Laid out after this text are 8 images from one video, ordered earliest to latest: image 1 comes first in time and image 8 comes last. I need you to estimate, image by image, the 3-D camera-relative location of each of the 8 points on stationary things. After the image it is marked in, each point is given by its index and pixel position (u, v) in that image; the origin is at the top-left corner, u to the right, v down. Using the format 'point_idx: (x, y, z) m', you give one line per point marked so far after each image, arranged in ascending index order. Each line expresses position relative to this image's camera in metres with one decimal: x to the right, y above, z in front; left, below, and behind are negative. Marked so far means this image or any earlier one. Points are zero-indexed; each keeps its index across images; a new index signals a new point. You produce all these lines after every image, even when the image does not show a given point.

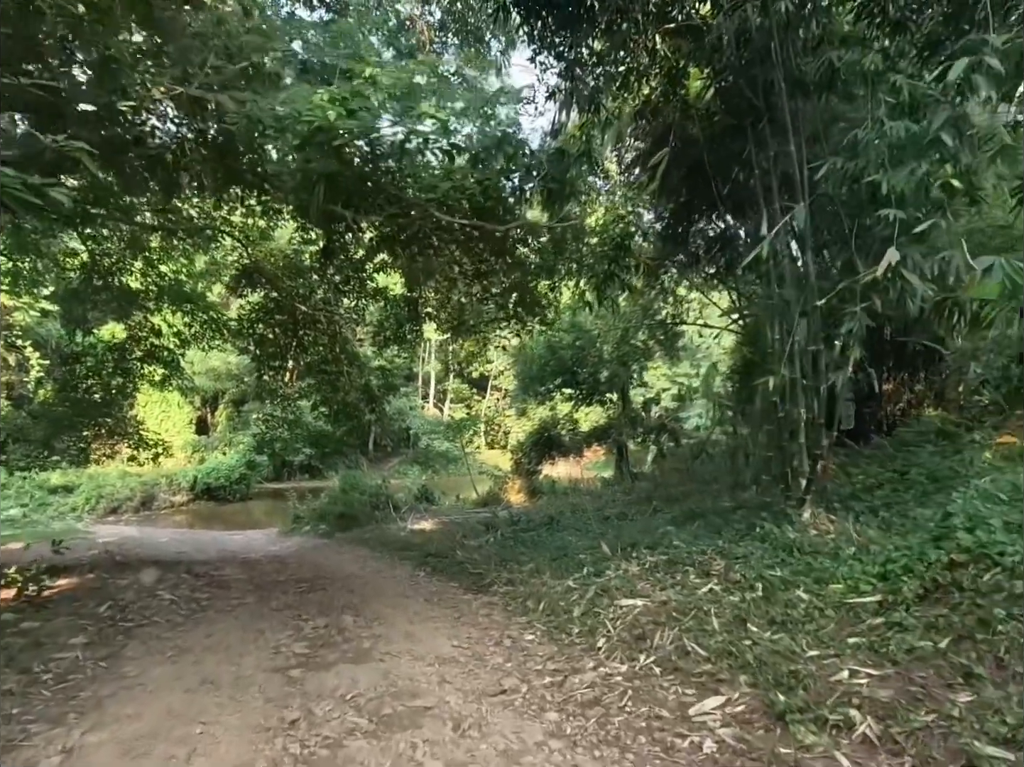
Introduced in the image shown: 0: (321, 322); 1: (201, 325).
0: (-1.7, +0.6, +7.4) m
1: (-2.9, +0.6, +7.5) m
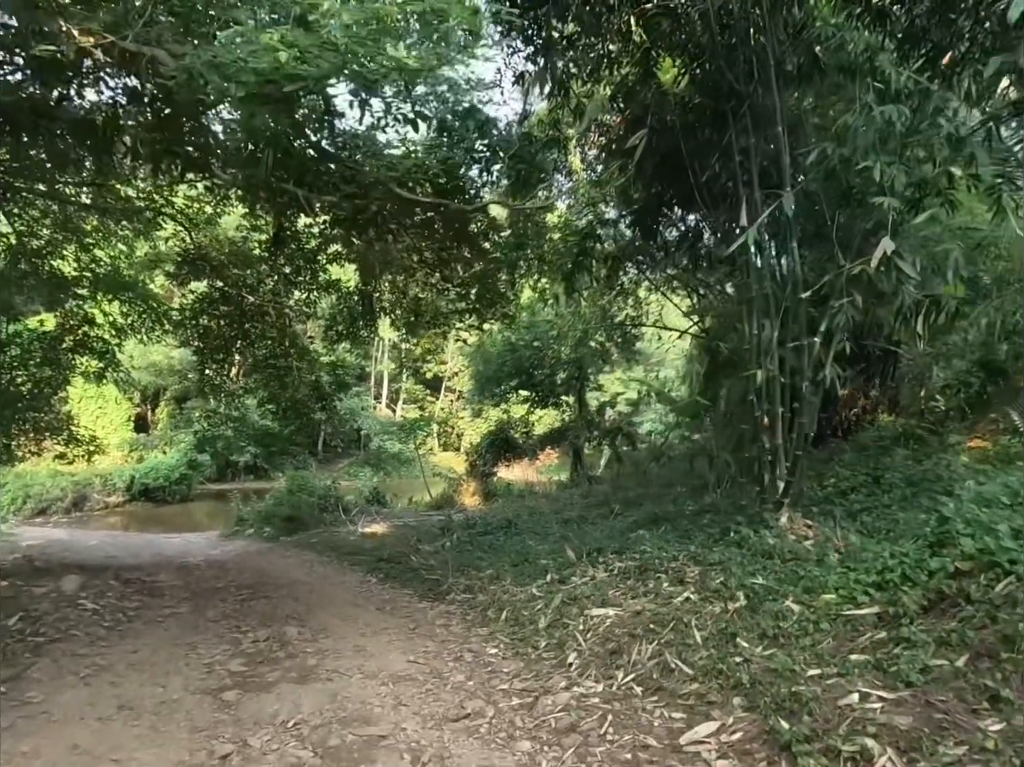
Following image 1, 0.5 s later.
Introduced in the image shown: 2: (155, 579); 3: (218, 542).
0: (-2.1, +0.6, +7.1) m
1: (-3.2, +0.6, +7.1) m
2: (-2.1, -1.2, +4.8) m
3: (-3.0, -1.6, +8.2) m
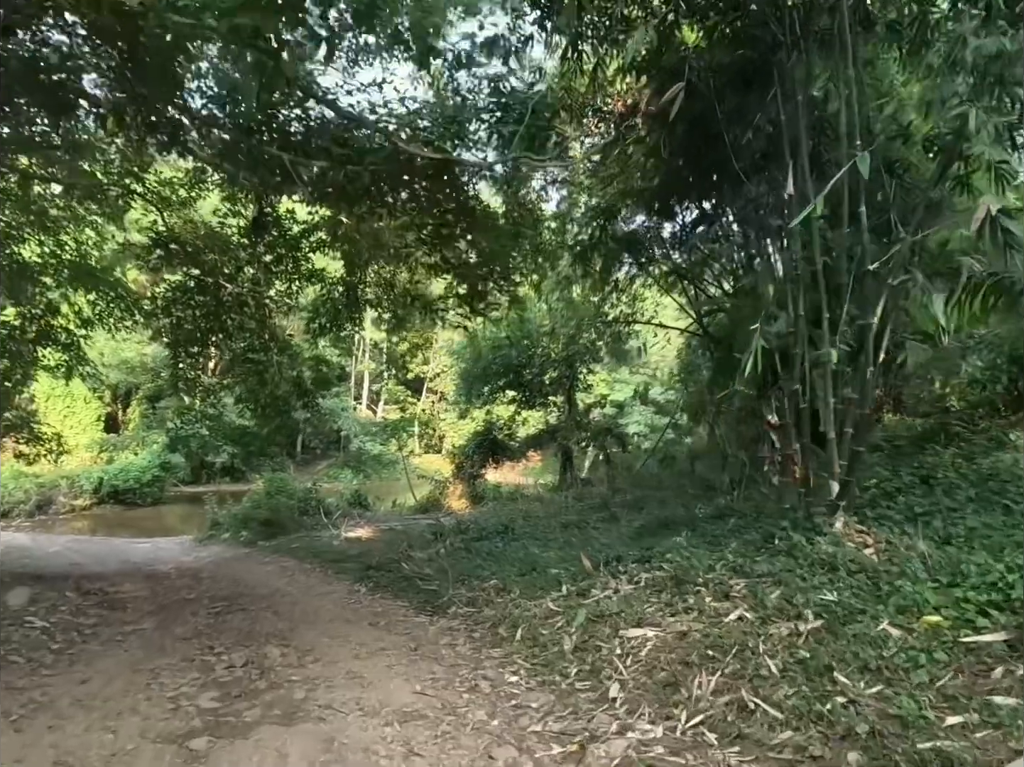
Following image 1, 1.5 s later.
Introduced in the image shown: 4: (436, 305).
0: (-2.1, +0.7, +6.6) m
1: (-3.3, +0.7, +6.6) m
2: (-2.1, -1.1, +4.4) m
3: (-3.1, -1.6, +7.8) m
4: (-0.8, +0.9, +7.2) m
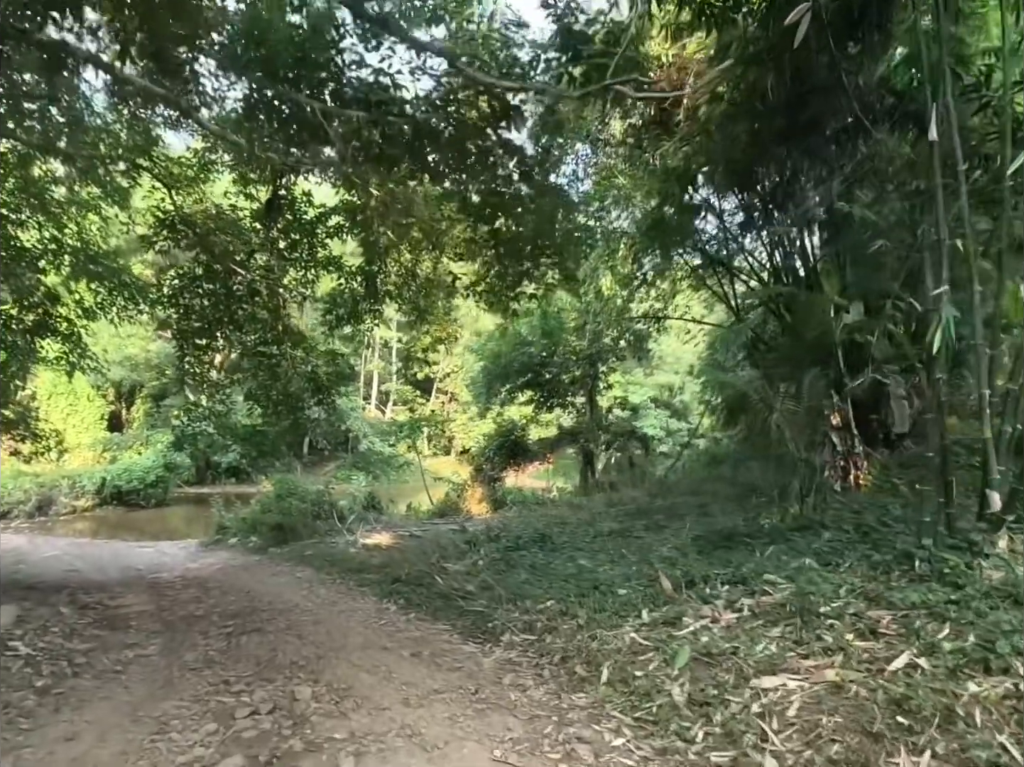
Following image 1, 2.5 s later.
0: (-1.9, +0.7, +6.2) m
1: (-3.1, +0.7, +6.2) m
2: (-1.9, -1.1, +4.0) m
3: (-2.9, -1.5, +7.3) m
4: (-0.6, +0.9, +6.8) m
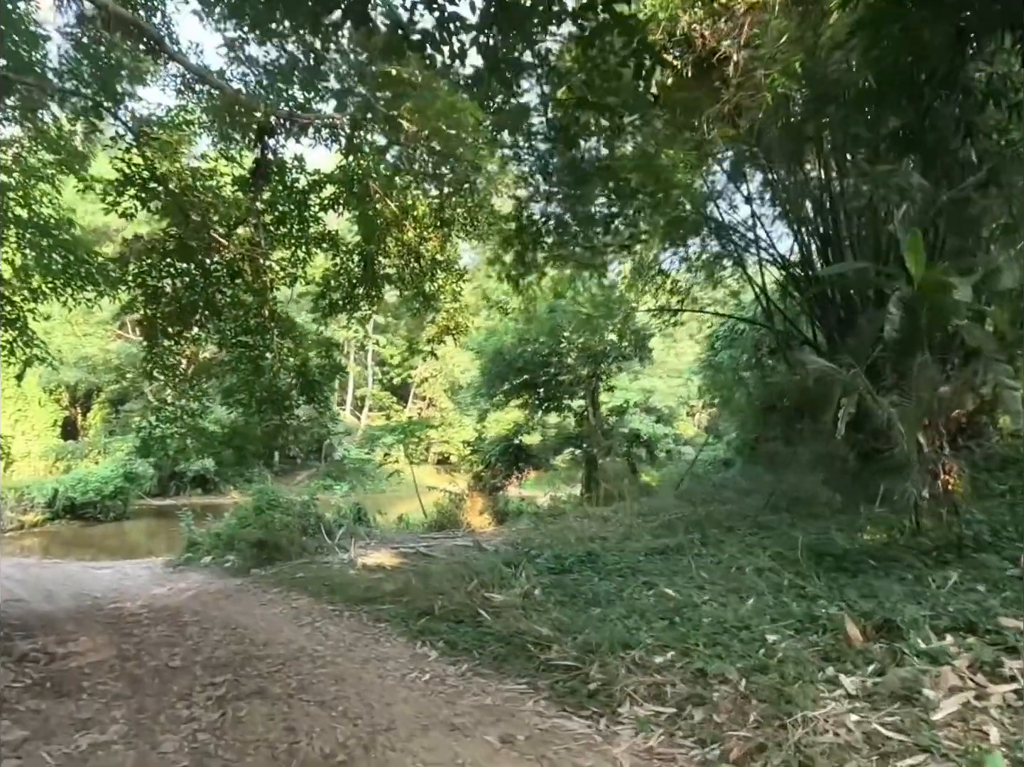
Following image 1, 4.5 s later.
0: (-1.8, +0.7, +5.4) m
1: (-2.9, +0.7, +5.3) m
2: (-1.7, -1.0, +3.1) m
3: (-2.8, -1.5, +6.4) m
4: (-0.5, +0.9, +6.0) m
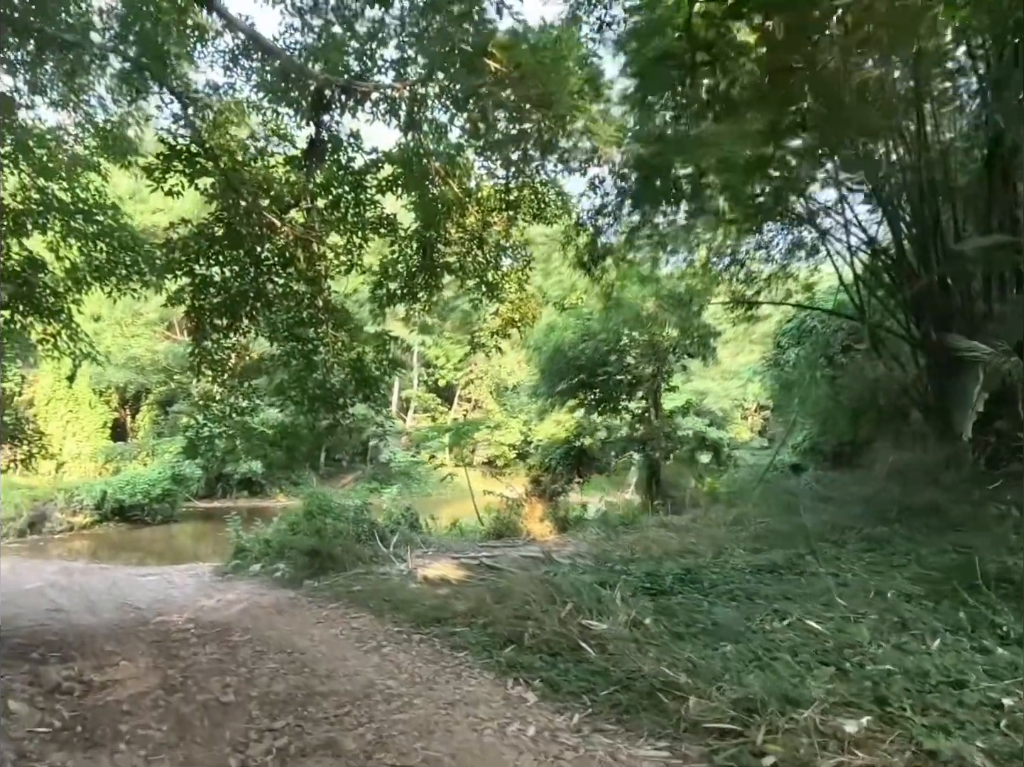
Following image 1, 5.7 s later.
0: (-1.3, +0.8, +5.0) m
1: (-2.5, +0.8, +5.0) m
2: (-1.3, -1.0, +2.7) m
3: (-2.3, -1.5, +6.1) m
4: (0.0, +0.9, +5.5) m
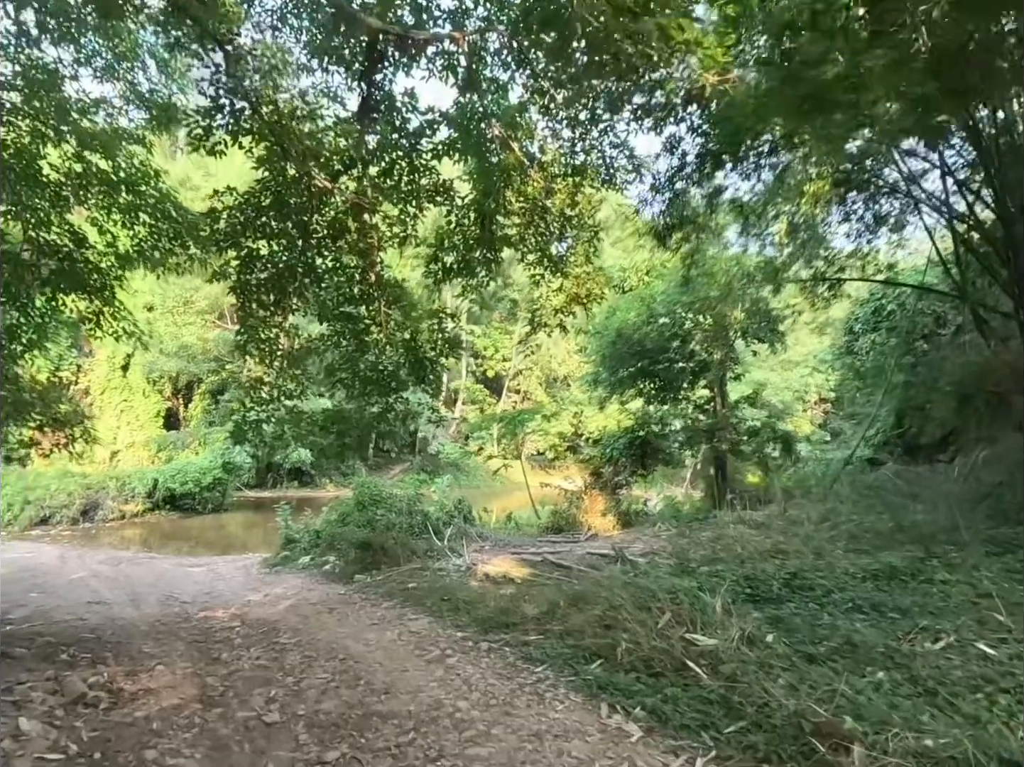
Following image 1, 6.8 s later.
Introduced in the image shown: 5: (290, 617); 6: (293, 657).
0: (-0.9, +0.9, +4.6) m
1: (-2.1, +0.9, +4.7) m
2: (-1.1, -0.9, +2.4) m
3: (-1.8, -1.4, +5.8) m
4: (+0.4, +1.1, +5.1) m
5: (-1.0, -1.1, +3.8) m
6: (-0.8, -1.0, +2.9) m
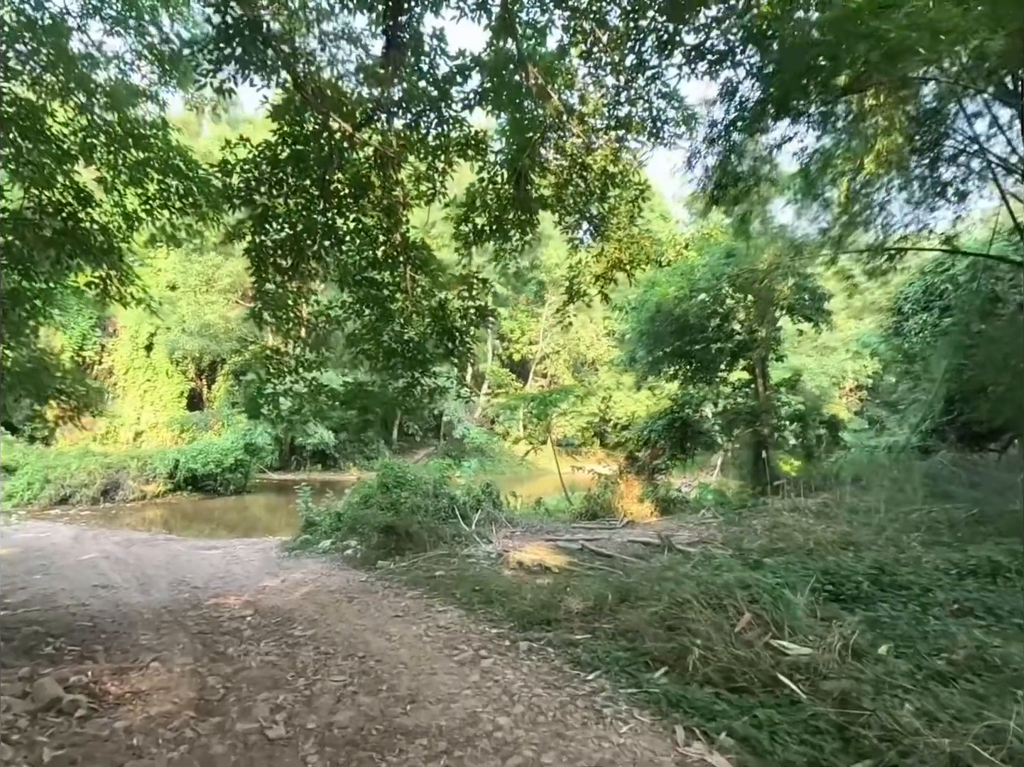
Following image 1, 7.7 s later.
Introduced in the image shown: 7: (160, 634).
0: (-0.7, +1.0, +4.3) m
1: (-1.9, +1.0, +4.4) m
2: (-1.0, -0.8, +2.0) m
3: (-1.6, -1.2, +5.5) m
4: (+0.7, +1.2, +4.7) m
5: (-0.9, -1.0, +3.4) m
6: (-0.7, -0.8, +2.6) m
7: (-1.3, -0.9, +2.9) m
